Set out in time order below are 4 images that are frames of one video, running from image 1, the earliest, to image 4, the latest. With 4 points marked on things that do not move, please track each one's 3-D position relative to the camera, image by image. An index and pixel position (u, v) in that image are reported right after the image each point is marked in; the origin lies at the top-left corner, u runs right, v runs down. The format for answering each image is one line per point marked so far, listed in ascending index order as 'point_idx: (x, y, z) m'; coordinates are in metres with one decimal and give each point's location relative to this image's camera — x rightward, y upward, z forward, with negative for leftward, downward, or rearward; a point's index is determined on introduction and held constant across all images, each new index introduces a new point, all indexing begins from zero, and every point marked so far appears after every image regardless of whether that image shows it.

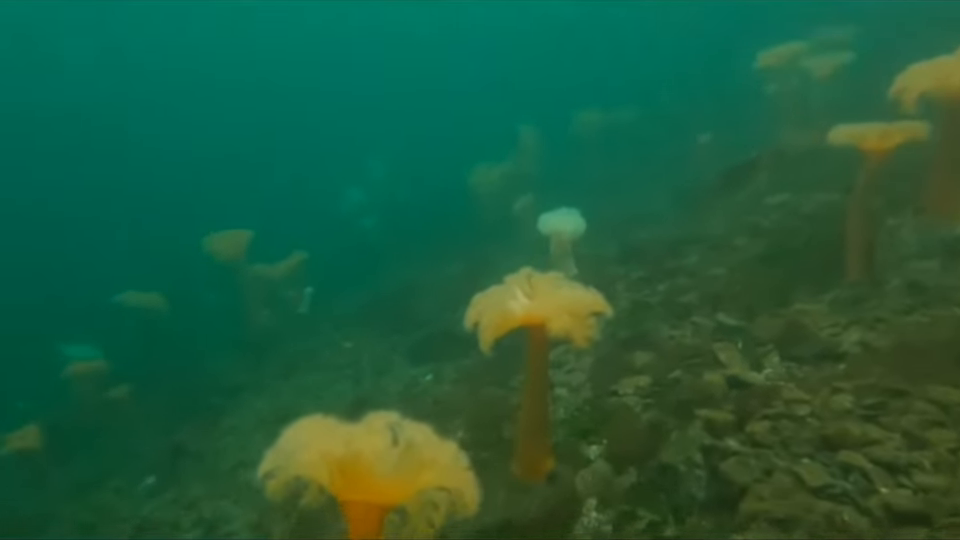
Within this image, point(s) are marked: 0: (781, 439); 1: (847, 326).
0: (+3.3, -1.8, +6.2) m
1: (+5.0, -0.8, +7.8) m
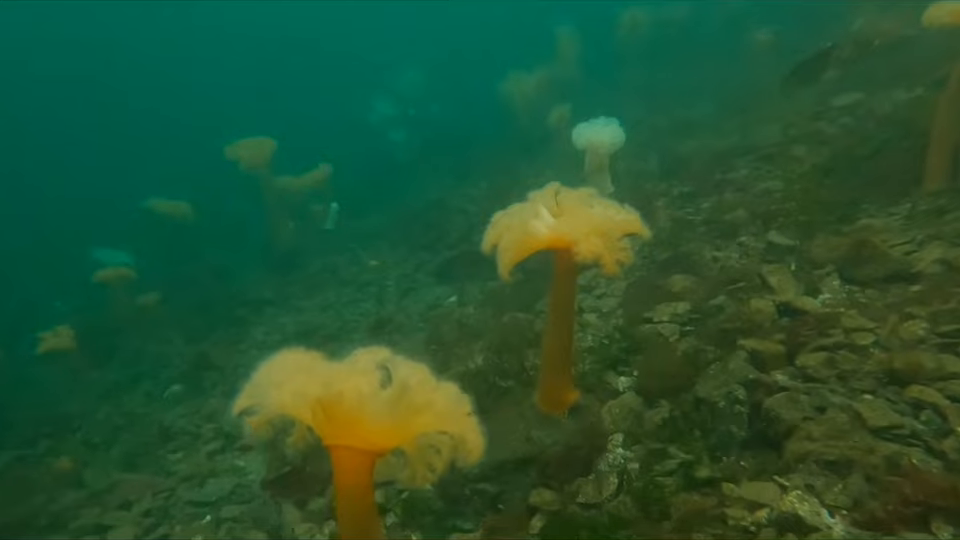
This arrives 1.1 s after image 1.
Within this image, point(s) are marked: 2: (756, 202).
0: (+3.4, -1.0, +5.4) m
1: (+5.3, +0.3, +6.7) m
2: (+4.6, +1.1, +9.5) m
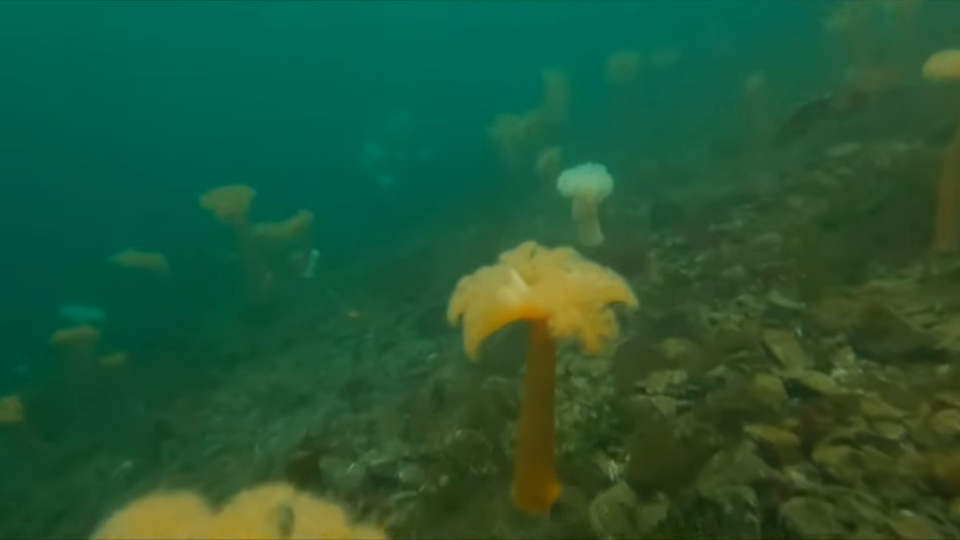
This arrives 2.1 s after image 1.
0: (+3.1, -1.7, +4.6) m
1: (+5.0, -0.5, +6.0) m
2: (+4.3, +0.2, +8.9) m
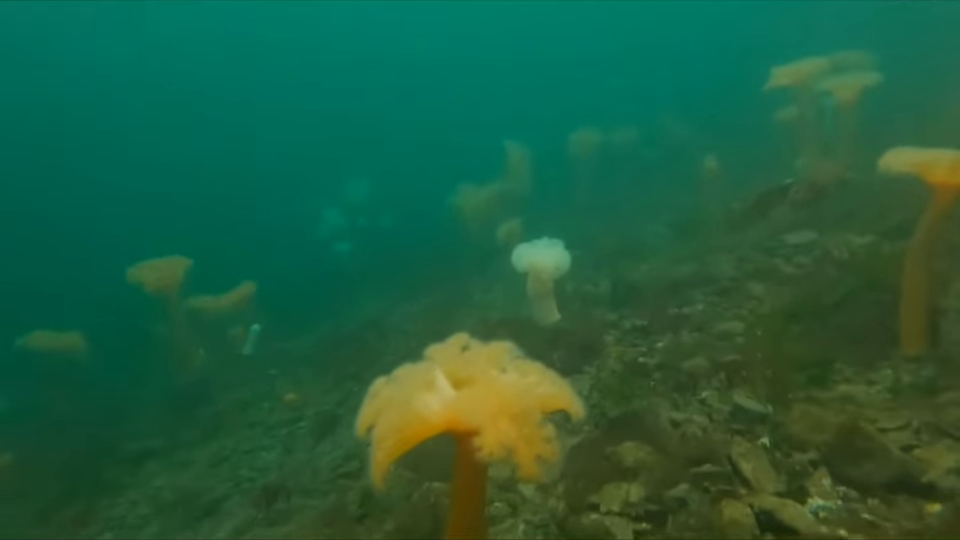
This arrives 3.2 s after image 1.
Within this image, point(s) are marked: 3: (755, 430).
0: (+2.5, -2.5, +3.7) m
1: (+4.2, -1.5, +5.3) m
2: (+3.4, -1.2, +8.2) m
3: (+3.0, -1.8, +6.2) m
